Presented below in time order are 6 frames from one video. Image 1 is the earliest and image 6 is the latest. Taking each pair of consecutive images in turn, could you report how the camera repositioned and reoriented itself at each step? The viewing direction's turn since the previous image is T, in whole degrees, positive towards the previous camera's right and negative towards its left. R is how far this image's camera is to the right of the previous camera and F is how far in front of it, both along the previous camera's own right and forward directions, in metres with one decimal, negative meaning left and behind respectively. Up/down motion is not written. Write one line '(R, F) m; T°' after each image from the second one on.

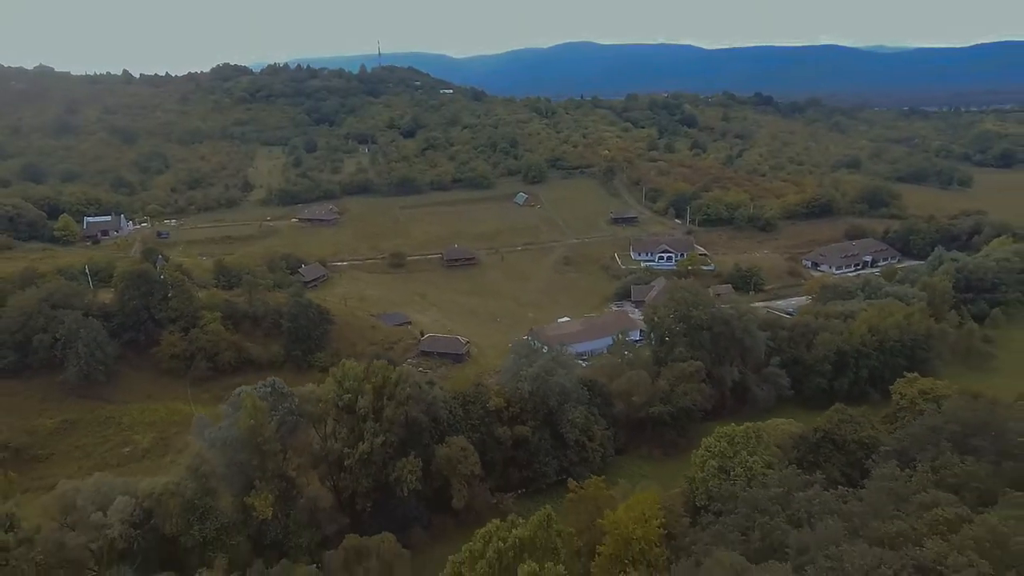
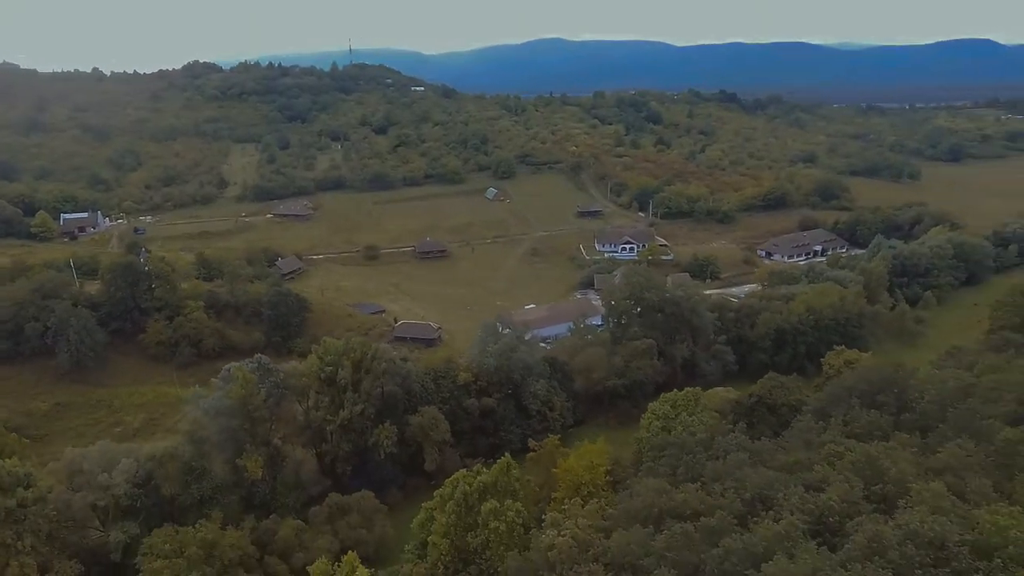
(+0.3, -2.7) m; +2°
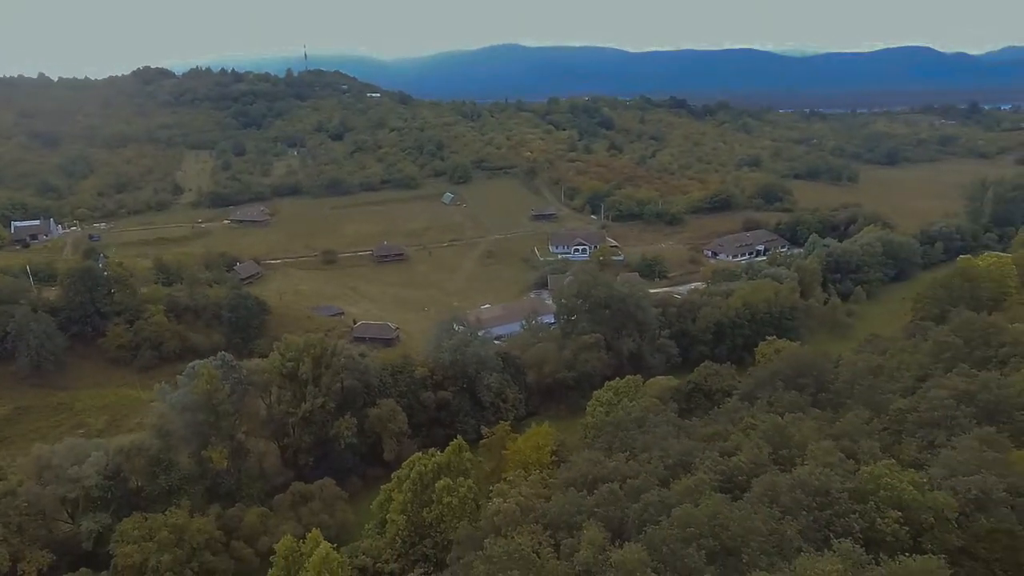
(+0.3, -1.8) m; +3°
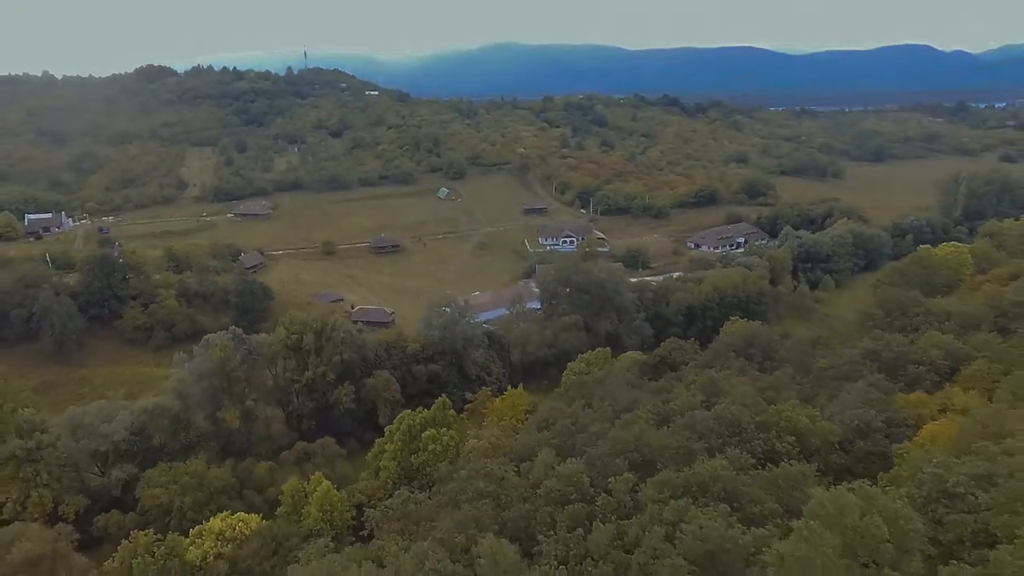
(+0.8, -3.3) m; 0°
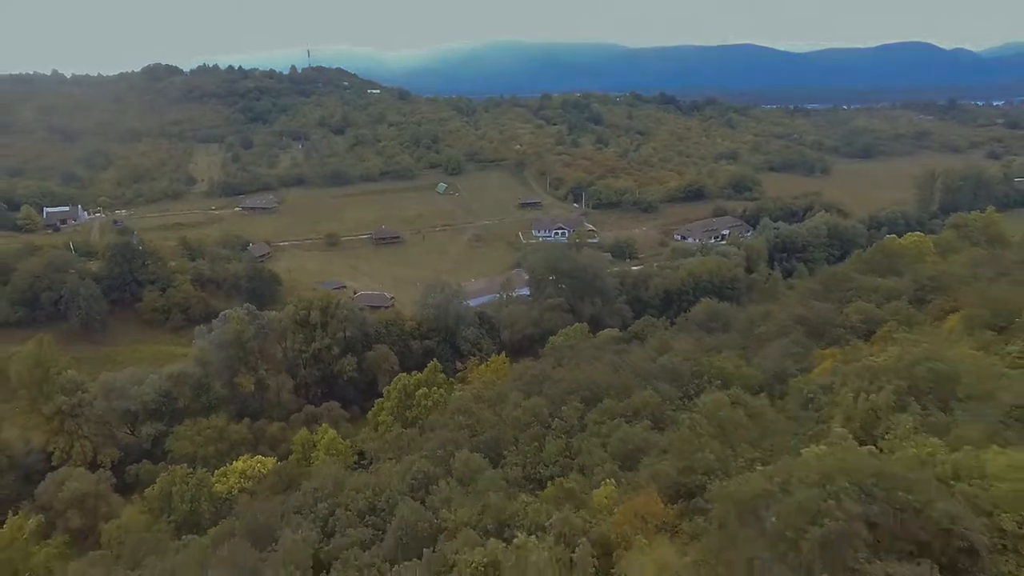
(+0.8, -3.6) m; 0°
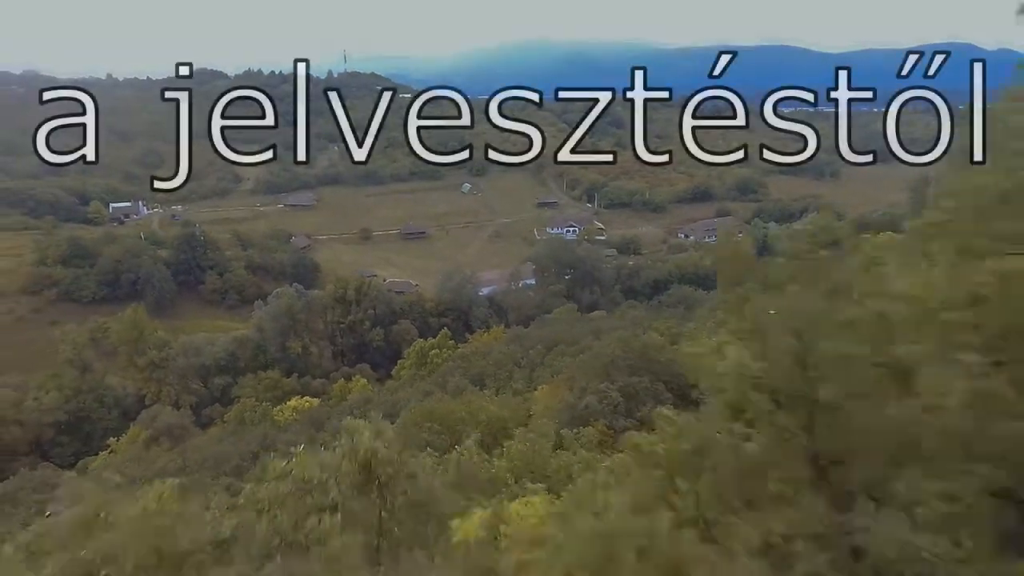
(+1.7, -7.0) m; -2°
